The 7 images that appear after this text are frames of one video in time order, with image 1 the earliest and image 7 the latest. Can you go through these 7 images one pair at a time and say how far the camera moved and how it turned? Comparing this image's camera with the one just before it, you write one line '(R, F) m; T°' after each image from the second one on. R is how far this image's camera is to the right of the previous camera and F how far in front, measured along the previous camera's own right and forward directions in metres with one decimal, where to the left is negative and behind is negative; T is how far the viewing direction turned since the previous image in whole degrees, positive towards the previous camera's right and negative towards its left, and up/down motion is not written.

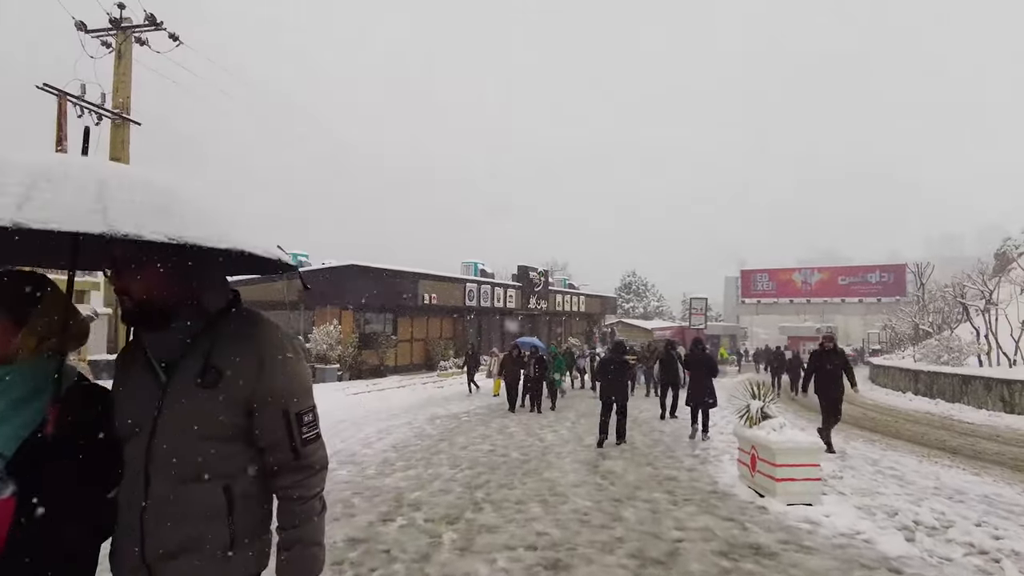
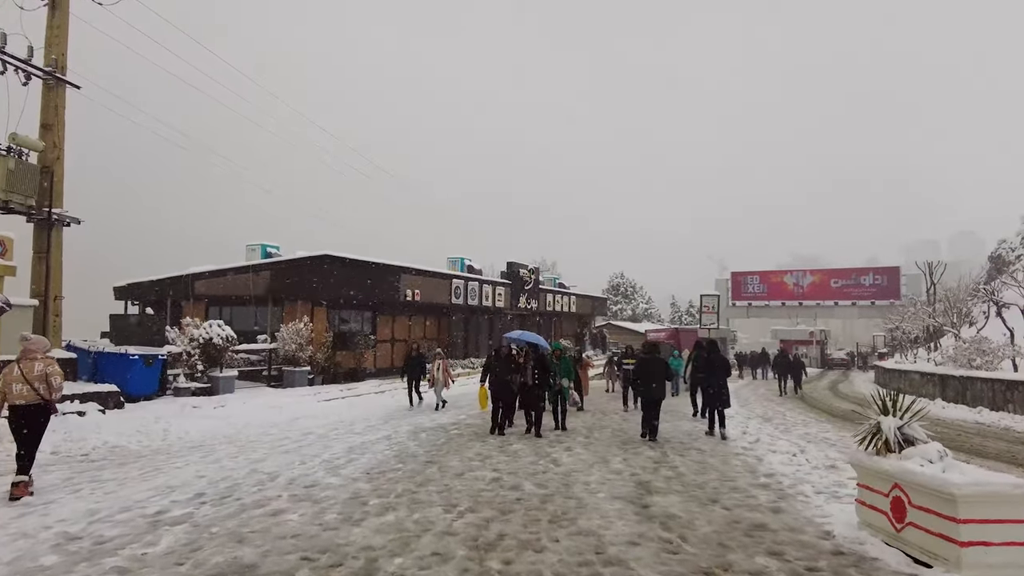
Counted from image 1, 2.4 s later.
(-0.4, +2.1) m; +2°
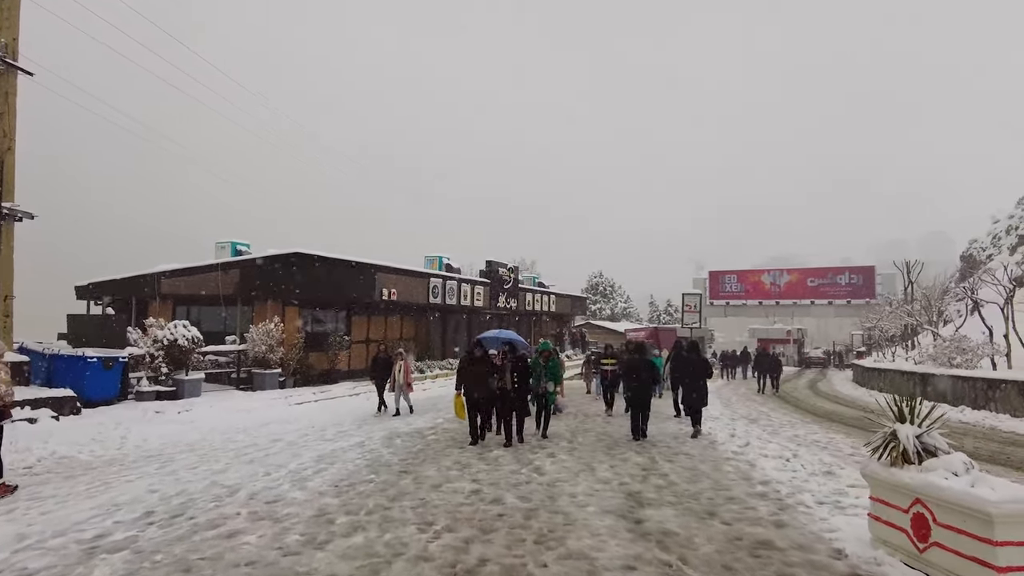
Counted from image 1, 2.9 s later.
(0.0, +0.5) m; +2°
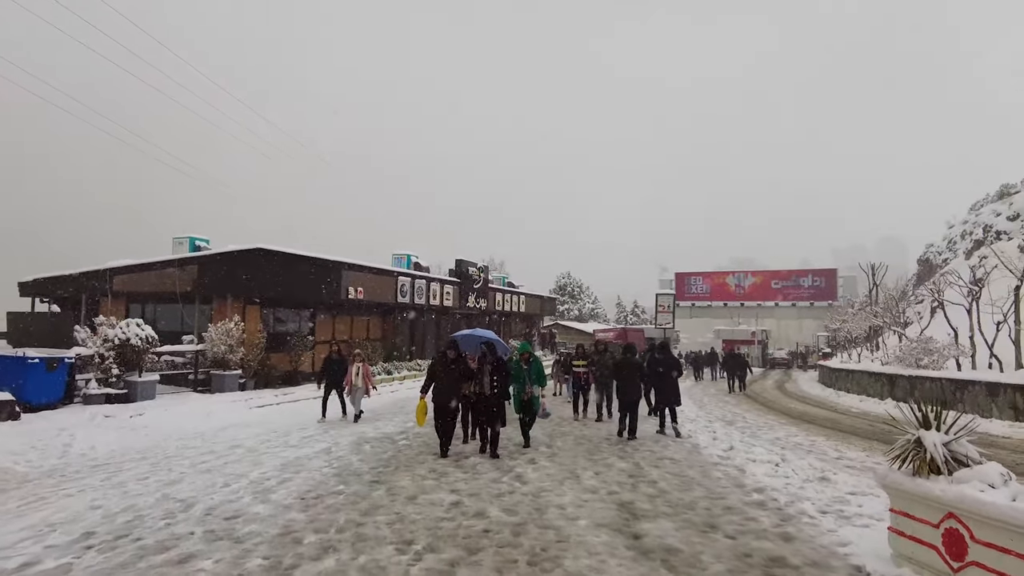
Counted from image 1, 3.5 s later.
(-0.2, +0.4) m; +3°
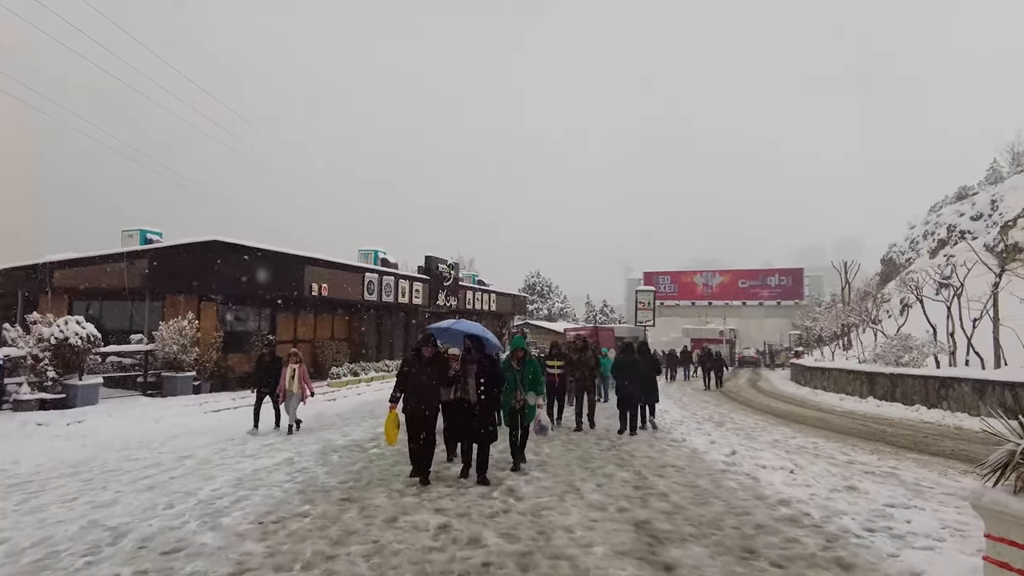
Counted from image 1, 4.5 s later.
(-0.3, +0.8) m; +3°
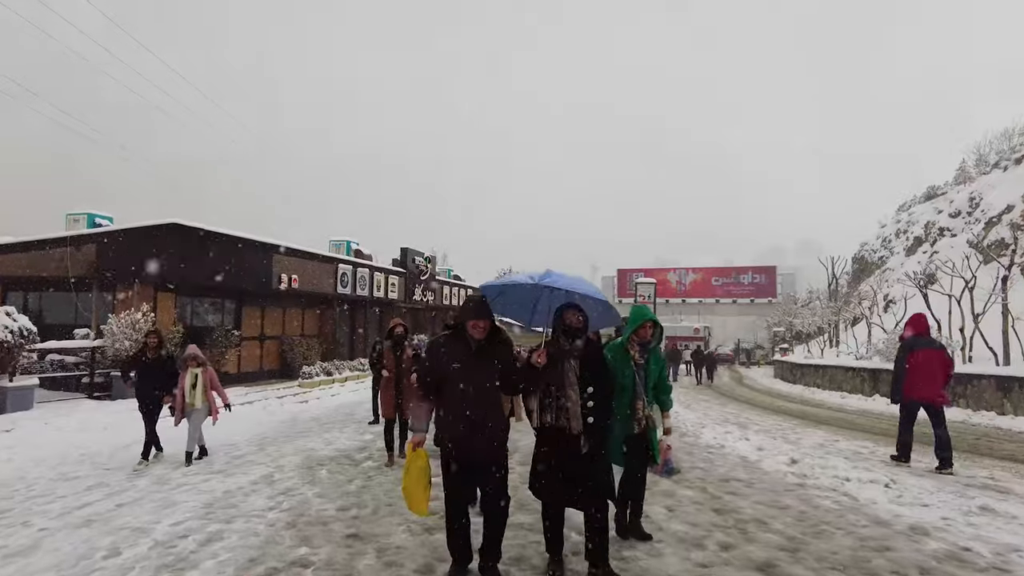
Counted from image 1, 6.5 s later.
(-0.8, +1.4) m; +3°
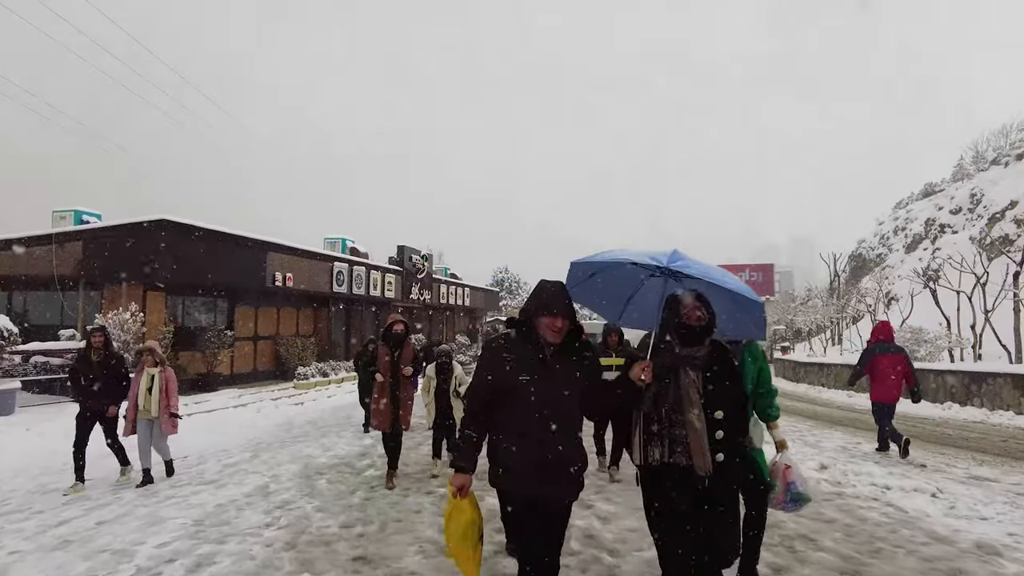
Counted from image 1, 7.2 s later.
(-0.2, +0.5) m; +1°
